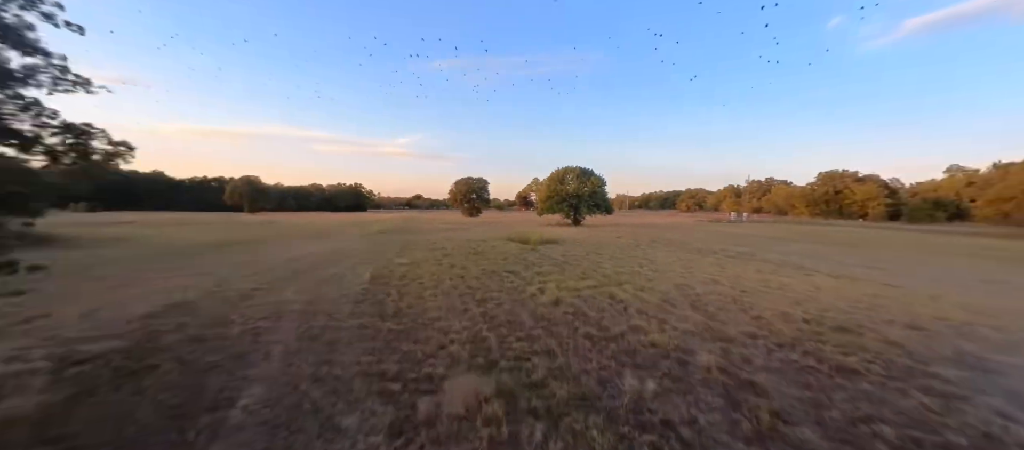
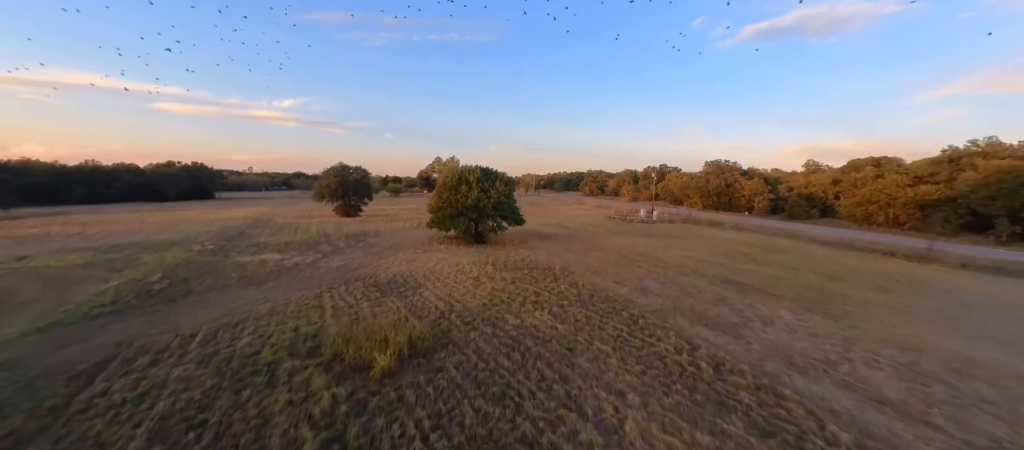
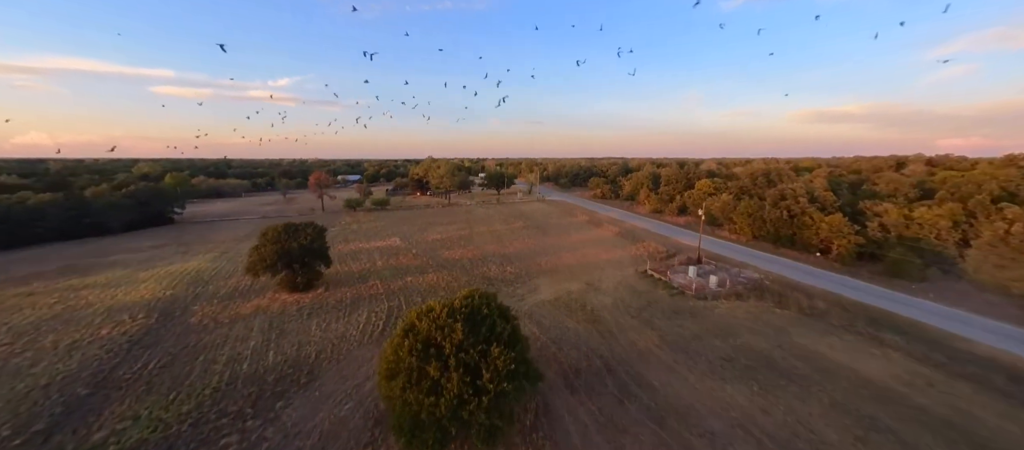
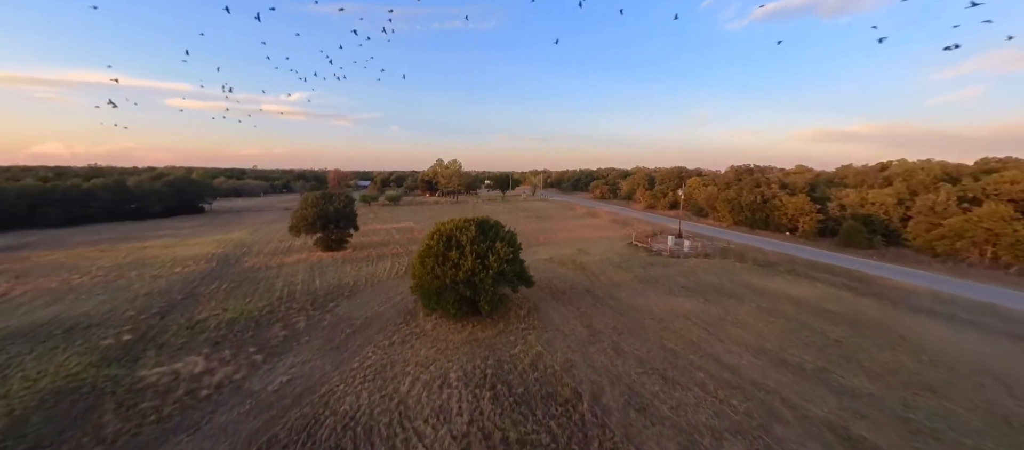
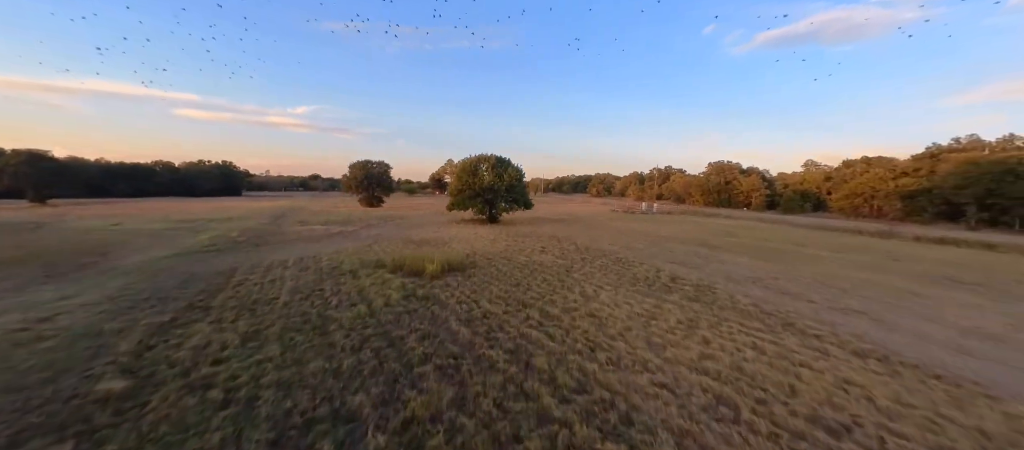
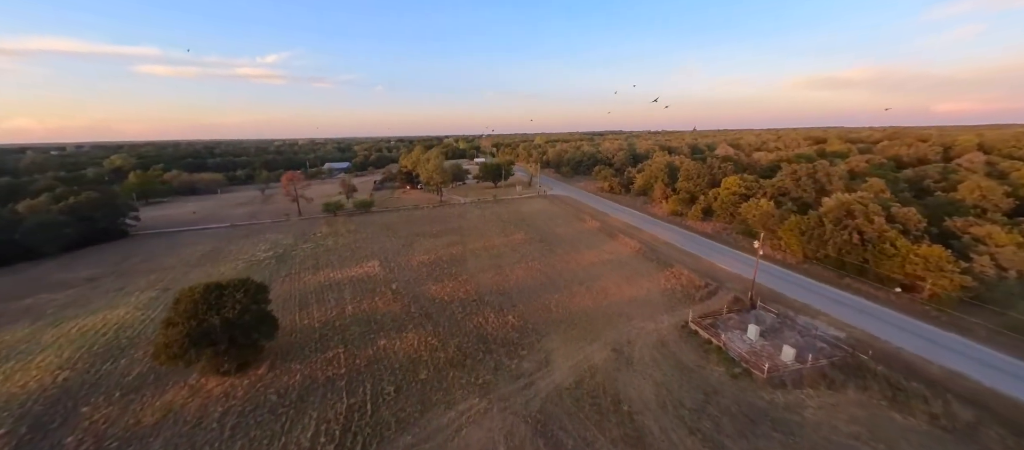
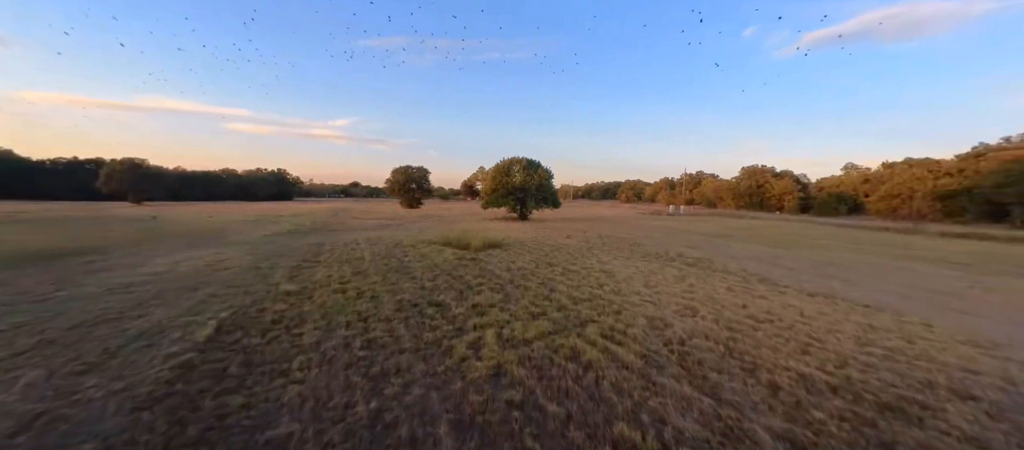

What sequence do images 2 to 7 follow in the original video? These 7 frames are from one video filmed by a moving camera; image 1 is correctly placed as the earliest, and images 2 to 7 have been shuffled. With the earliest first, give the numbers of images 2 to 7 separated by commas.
7, 5, 2, 4, 3, 6
